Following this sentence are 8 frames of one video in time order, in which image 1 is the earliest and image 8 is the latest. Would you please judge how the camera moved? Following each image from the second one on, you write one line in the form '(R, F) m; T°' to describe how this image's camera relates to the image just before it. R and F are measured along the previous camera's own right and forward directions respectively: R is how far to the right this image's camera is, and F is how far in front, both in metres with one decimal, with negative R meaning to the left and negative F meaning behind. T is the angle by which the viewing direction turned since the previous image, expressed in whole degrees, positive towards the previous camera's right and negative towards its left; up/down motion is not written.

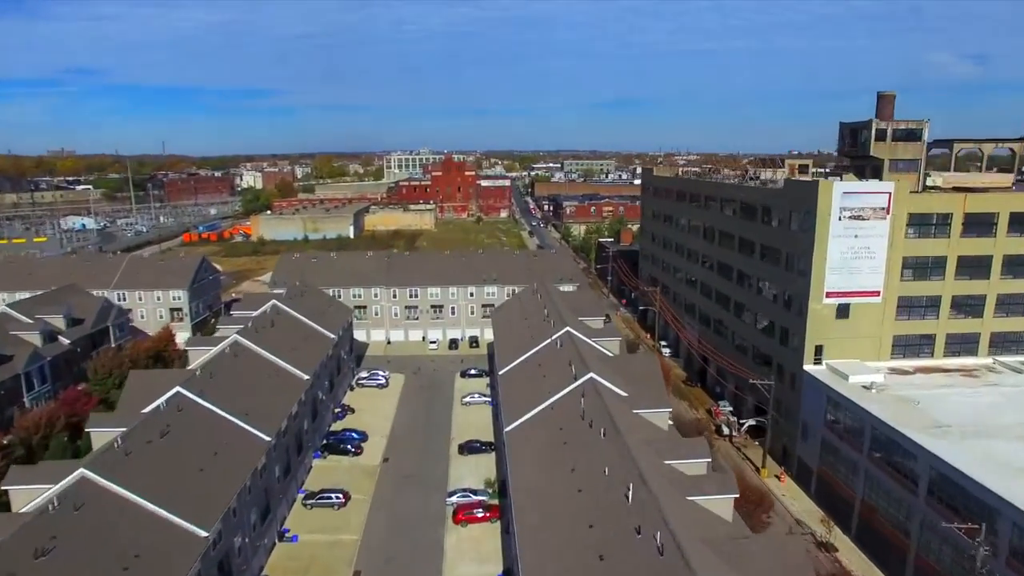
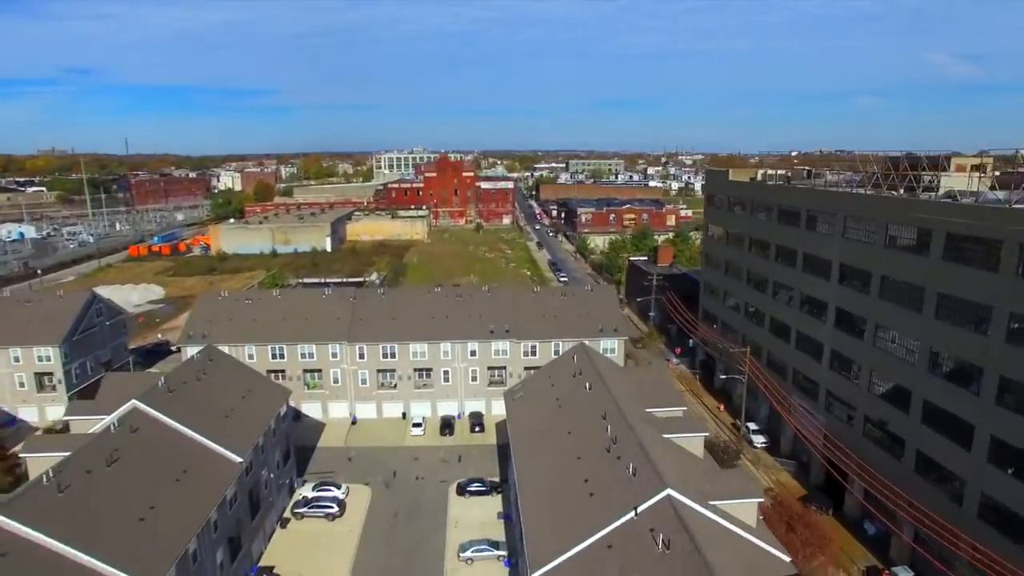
(-1.1, +14.0) m; 0°
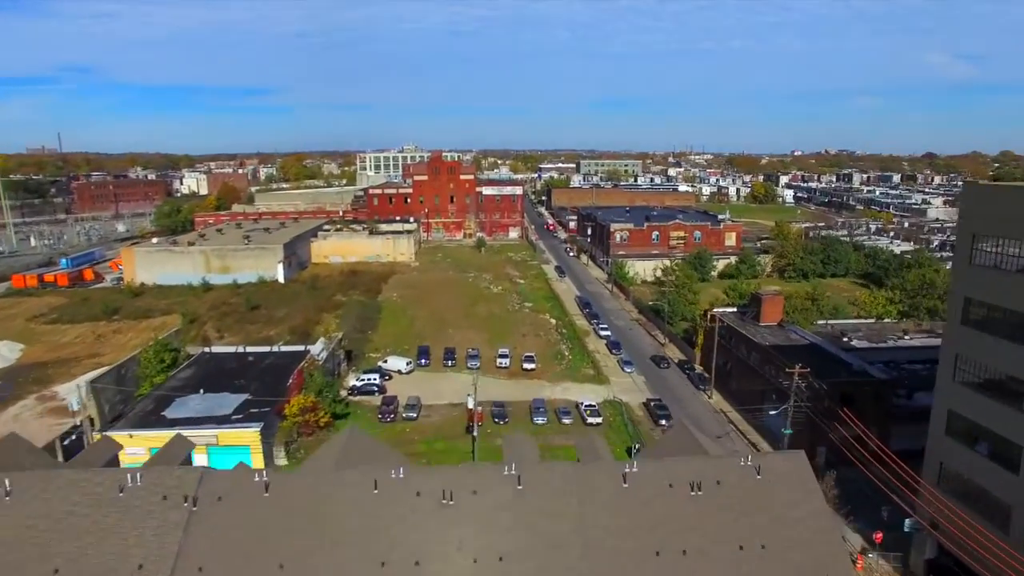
(-1.5, +19.8) m; 0°
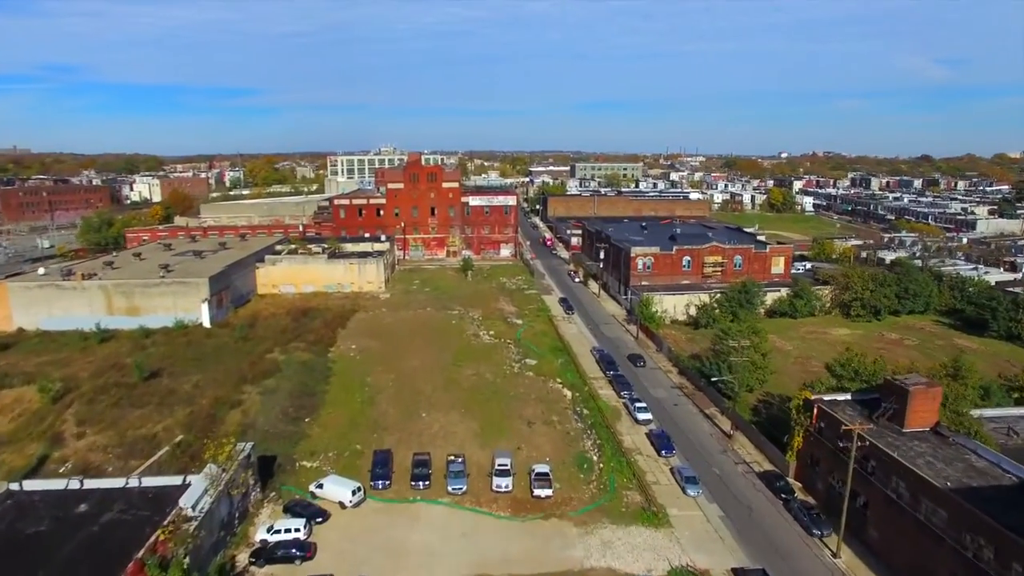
(-0.7, +13.6) m; +1°
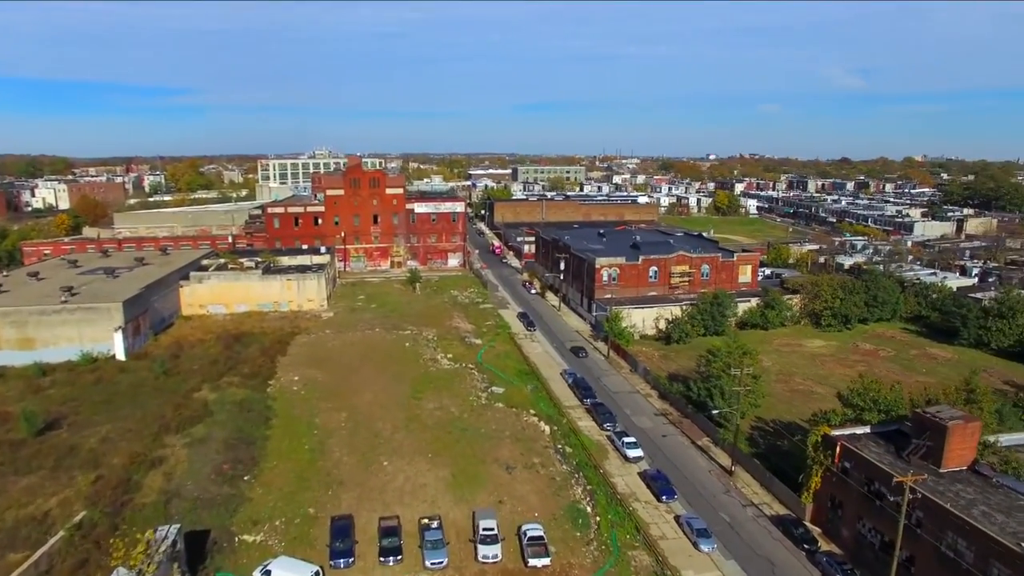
(-1.6, +4.0) m; +6°
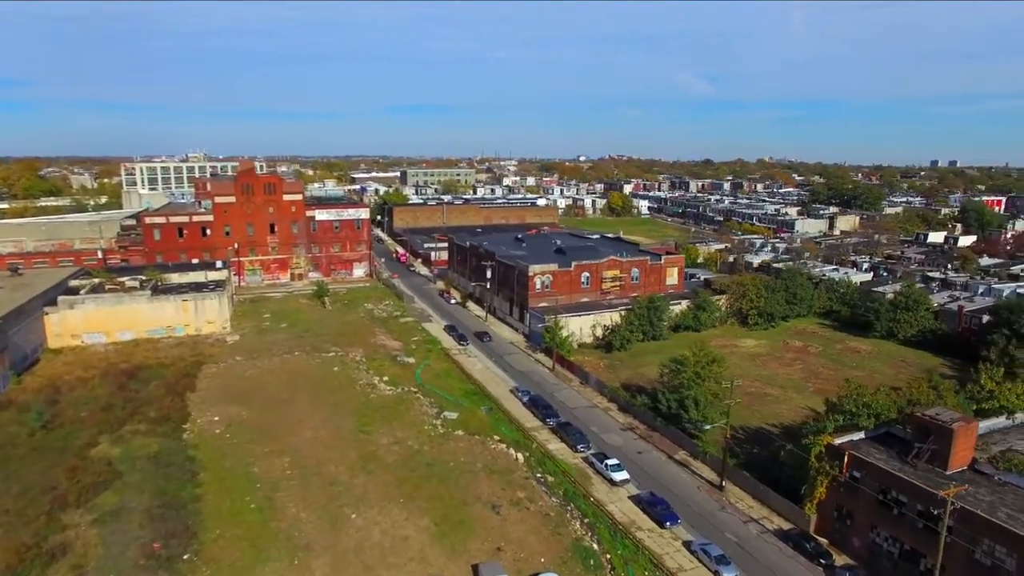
(-3.8, +3.1) m; +11°
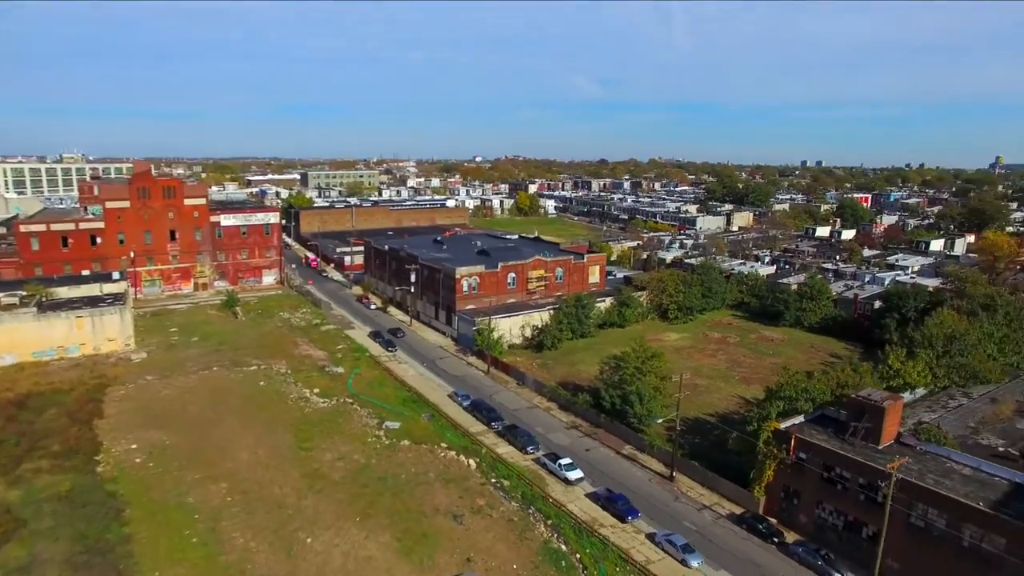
(-2.0, +0.5) m; +9°
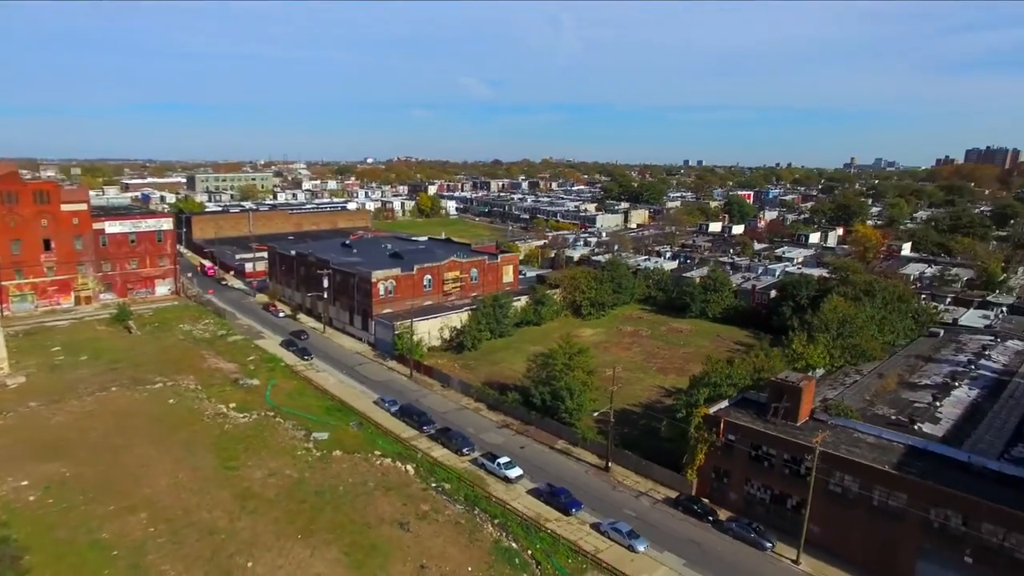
(-1.5, +0.1) m; +9°
